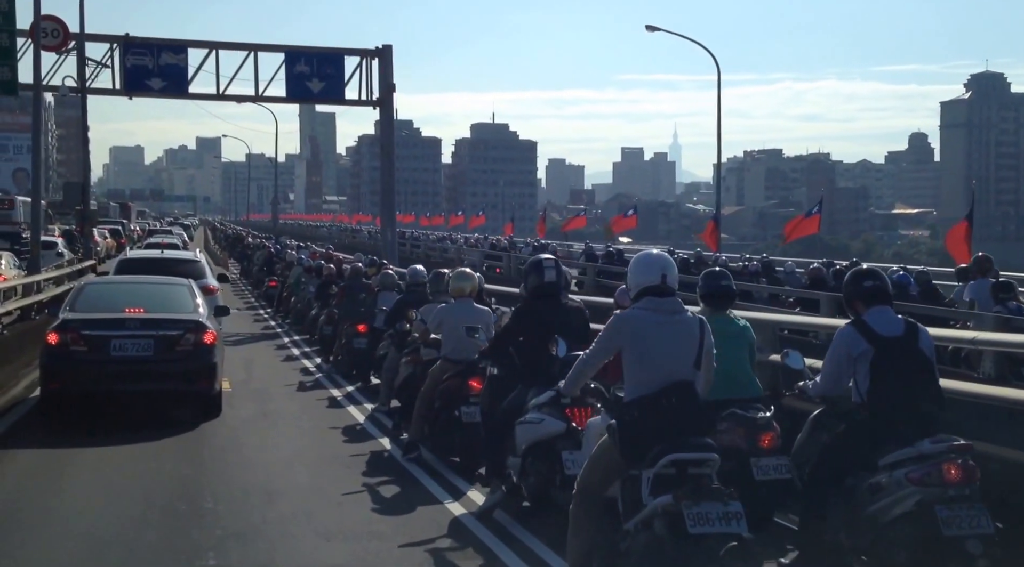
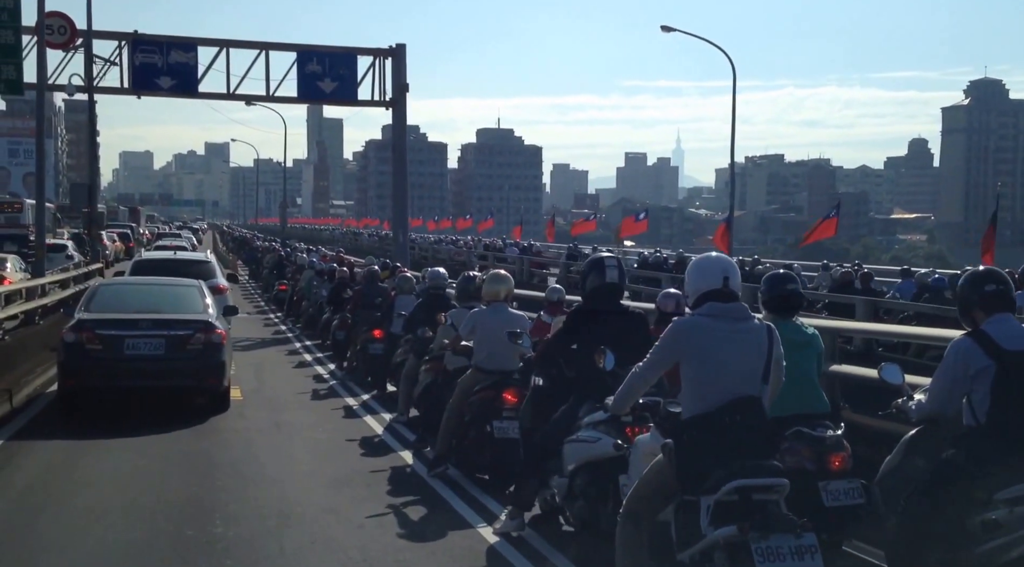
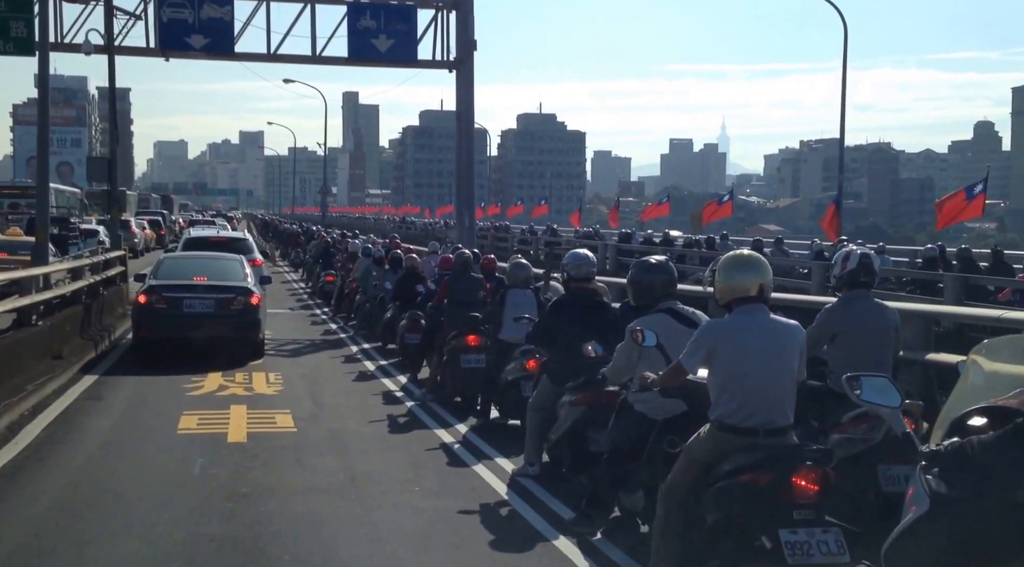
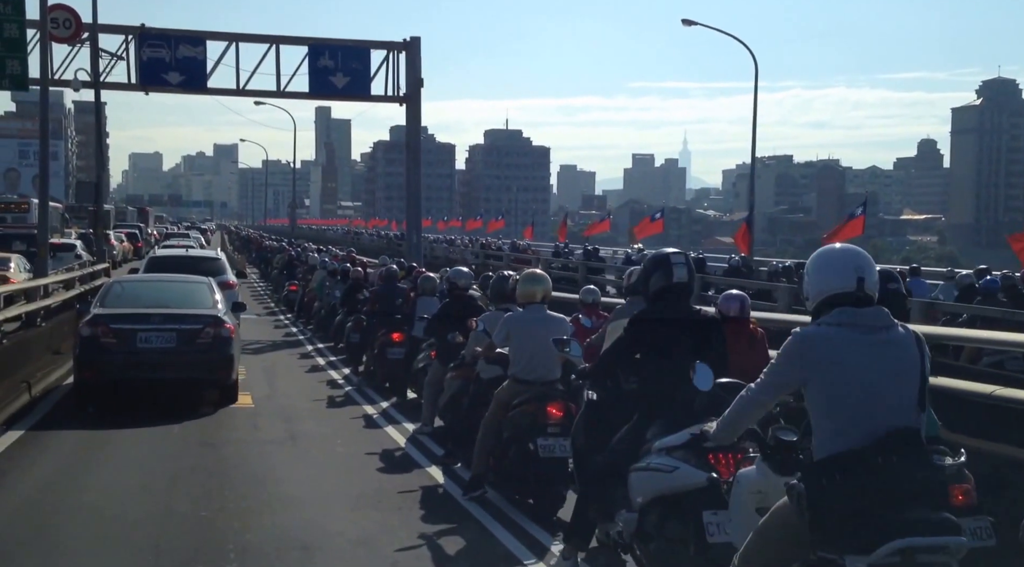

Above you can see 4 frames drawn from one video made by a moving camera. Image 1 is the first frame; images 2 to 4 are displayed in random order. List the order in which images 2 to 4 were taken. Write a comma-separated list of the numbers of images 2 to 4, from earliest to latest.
2, 4, 3
